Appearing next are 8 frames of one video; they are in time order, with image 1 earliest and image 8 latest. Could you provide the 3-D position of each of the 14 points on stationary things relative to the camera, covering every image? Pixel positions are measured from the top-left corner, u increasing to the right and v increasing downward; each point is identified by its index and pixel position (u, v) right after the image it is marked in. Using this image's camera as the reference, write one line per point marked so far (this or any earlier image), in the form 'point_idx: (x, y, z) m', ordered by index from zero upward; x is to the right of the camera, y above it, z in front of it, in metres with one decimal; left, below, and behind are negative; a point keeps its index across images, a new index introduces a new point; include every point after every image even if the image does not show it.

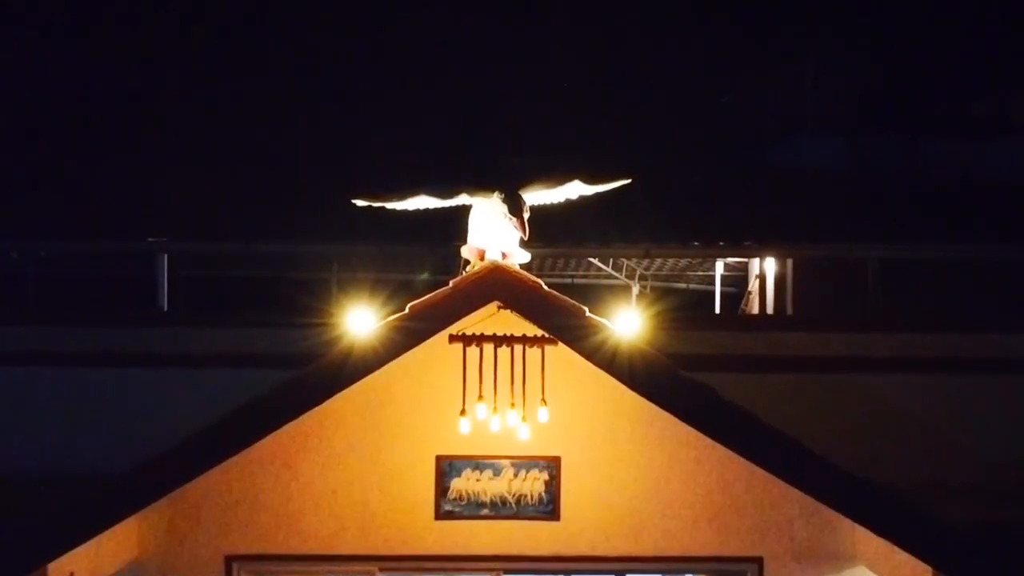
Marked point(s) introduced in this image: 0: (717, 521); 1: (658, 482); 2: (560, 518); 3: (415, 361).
0: (+0.9, -1.0, +4.8) m
1: (+0.7, -0.8, +4.7) m
2: (+0.2, -1.0, +4.7) m
3: (-0.4, -0.3, +4.5) m
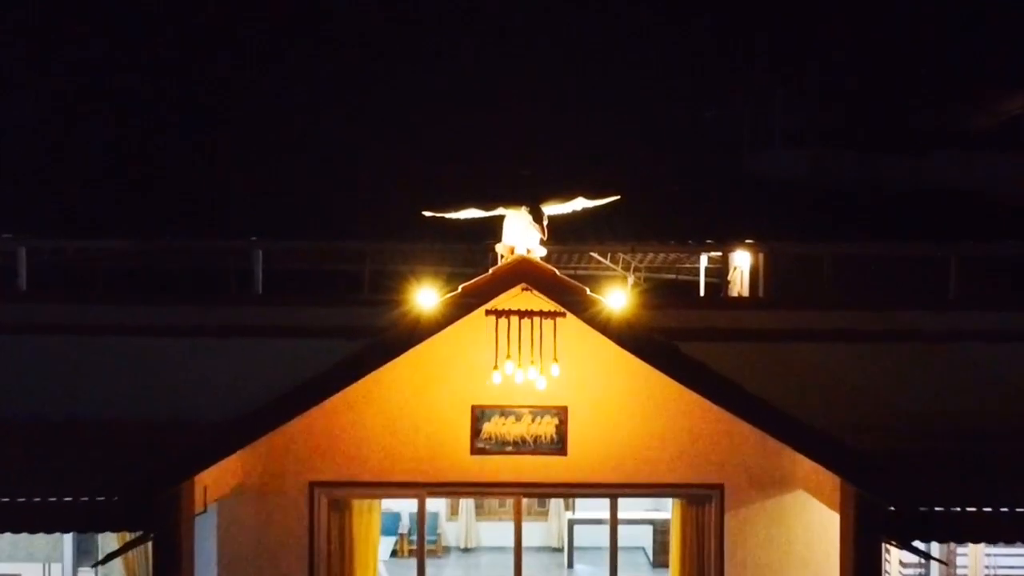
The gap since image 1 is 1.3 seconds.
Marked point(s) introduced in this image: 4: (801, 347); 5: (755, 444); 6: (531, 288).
0: (+1.0, -1.0, +6.2) m
1: (+0.8, -0.8, +6.1) m
2: (+0.3, -0.9, +6.1) m
3: (-0.3, -0.2, +5.9) m
4: (+1.9, -0.3, +7.2) m
5: (+1.4, -0.9, +6.2) m
6: (+0.1, 0.0, +5.6) m
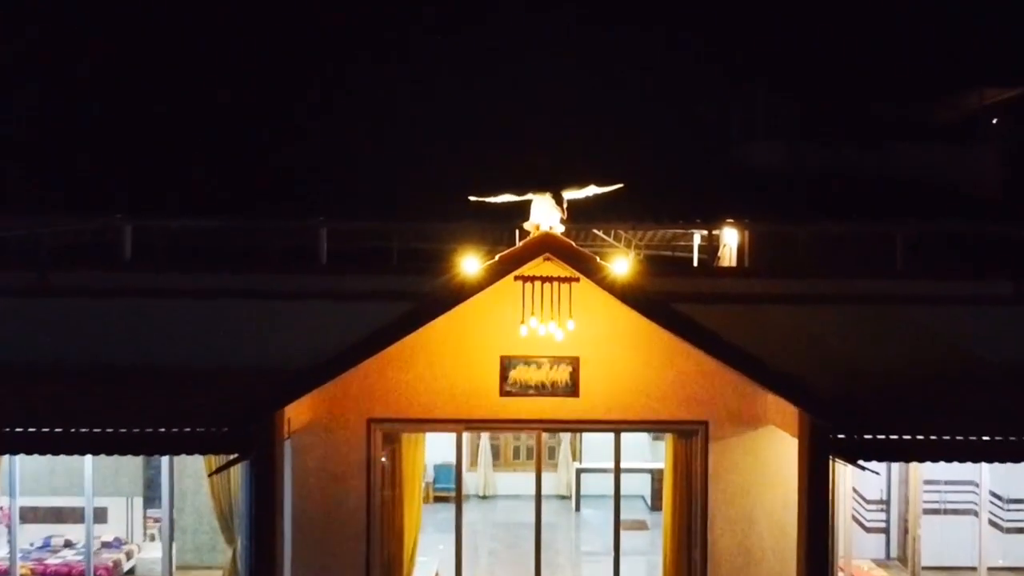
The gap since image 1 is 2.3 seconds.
0: (+1.2, -0.8, +7.5) m
1: (+0.9, -0.6, +7.5) m
2: (+0.5, -0.7, +7.5) m
3: (-0.1, 0.0, +7.3) m
4: (+2.1, -0.1, +8.5) m
5: (+1.6, -0.7, +7.5) m
6: (+0.3, +0.2, +6.9) m
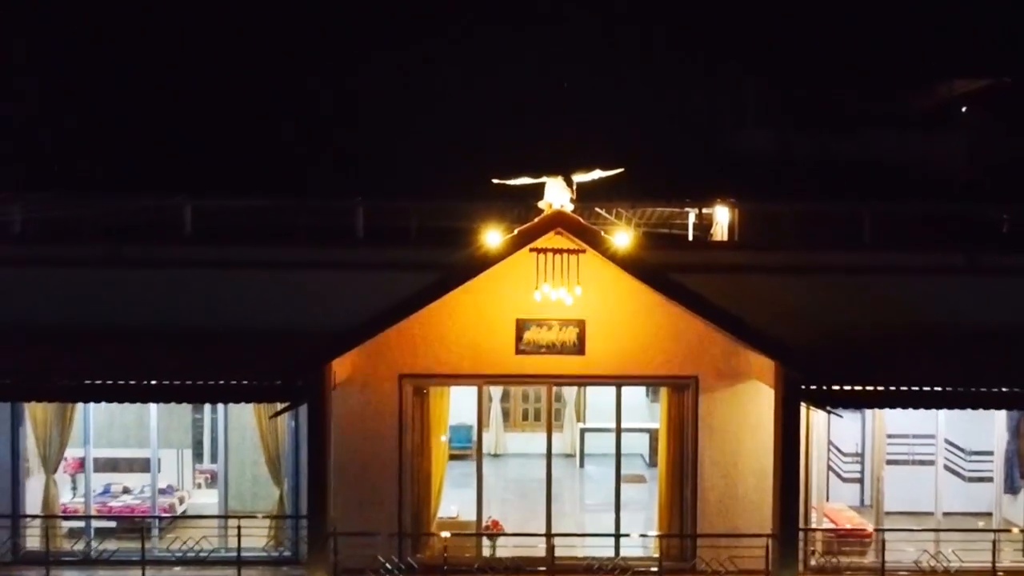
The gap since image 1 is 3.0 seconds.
0: (+1.3, -0.5, +8.6) m
1: (+1.0, -0.3, +8.5) m
2: (+0.6, -0.5, +8.6) m
3: (0.0, +0.2, +8.3) m
4: (+2.2, +0.1, +9.6) m
5: (+1.7, -0.5, +8.6) m
6: (+0.4, +0.4, +8.0) m
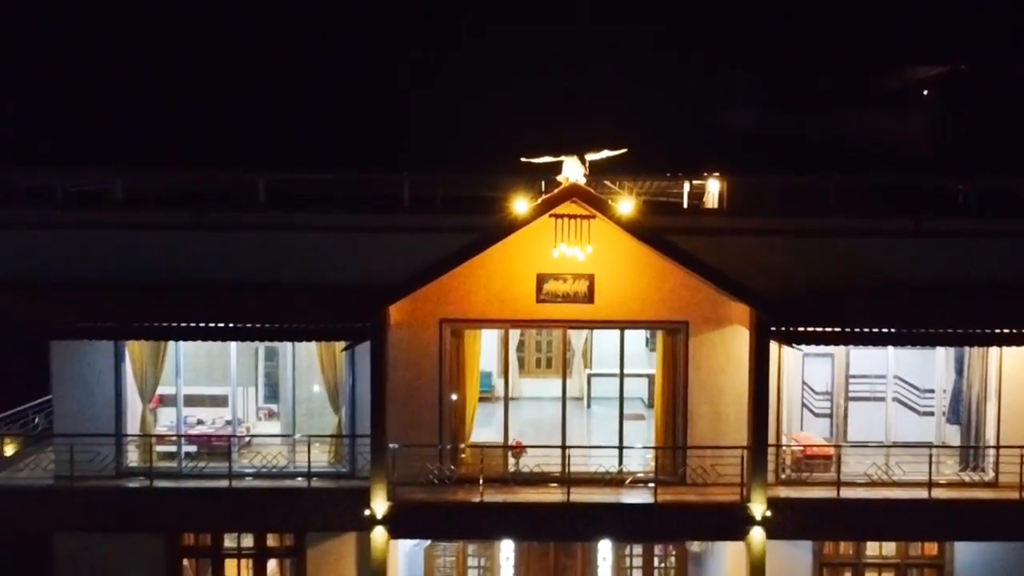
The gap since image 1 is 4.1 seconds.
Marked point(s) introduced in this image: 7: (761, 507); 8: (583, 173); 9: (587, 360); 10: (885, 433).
0: (+1.5, -0.1, +10.3) m
1: (+1.2, 0.0, +10.3) m
2: (+0.8, -0.1, +10.3) m
3: (+0.2, +0.6, +10.1) m
4: (+2.4, +0.5, +11.3) m
5: (+1.9, -0.1, +10.3) m
6: (+0.6, +0.8, +9.7) m
7: (+2.3, -2.0, +9.9) m
8: (+0.7, +1.0, +9.8) m
9: (+0.7, -0.7, +10.6) m
10: (+3.8, -1.5, +10.9) m
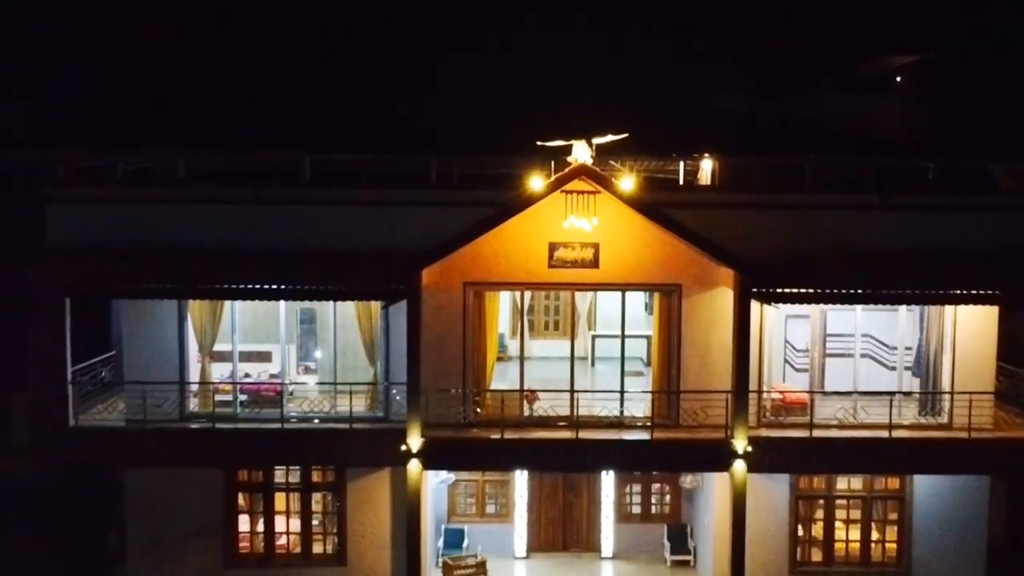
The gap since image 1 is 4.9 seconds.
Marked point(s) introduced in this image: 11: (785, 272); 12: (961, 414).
0: (+1.7, +0.2, +11.8) m
1: (+1.4, +0.4, +11.7) m
2: (+1.0, +0.2, +11.8) m
3: (+0.4, +0.9, +11.5) m
4: (+2.6, +0.9, +12.7) m
5: (+2.1, +0.3, +11.8) m
6: (+0.8, +1.1, +11.1) m
7: (+2.4, -1.6, +11.4) m
8: (+0.8, +1.4, +11.3) m
9: (+0.9, -0.4, +12.1) m
10: (+4.0, -1.1, +12.4) m
11: (+3.0, +0.2, +11.5) m
12: (+5.0, -1.4, +12.1) m
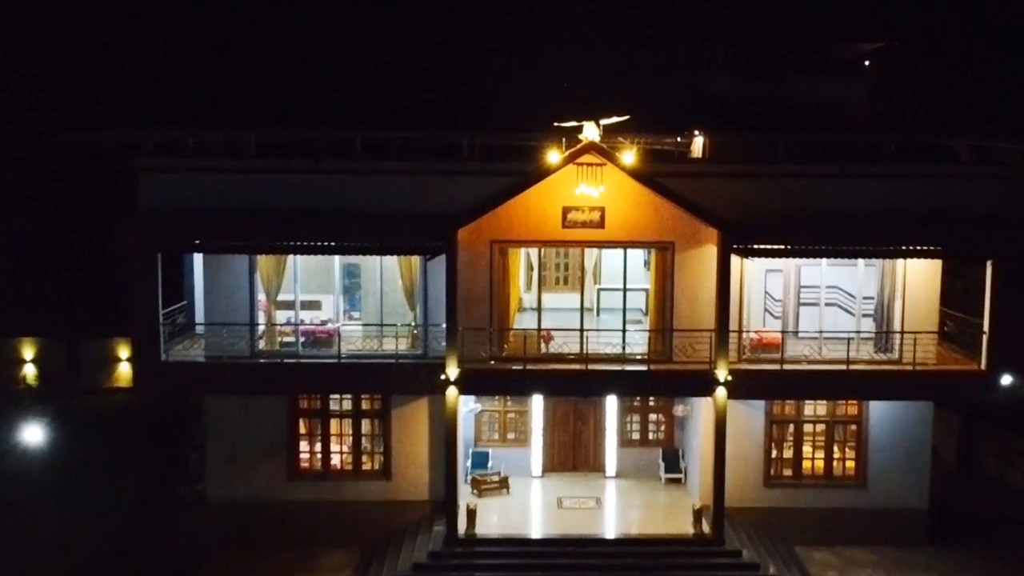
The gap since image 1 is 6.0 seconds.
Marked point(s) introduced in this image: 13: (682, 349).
0: (+1.9, +0.8, +14.0) m
1: (+1.7, +1.0, +13.9) m
2: (+1.2, +0.8, +14.0) m
3: (+0.6, +1.5, +13.7) m
4: (+2.8, +1.5, +14.9) m
5: (+2.3, +0.8, +14.0) m
6: (+1.0, +1.7, +13.3) m
7: (+2.7, -1.1, +13.6) m
8: (+1.1, +1.9, +13.4) m
9: (+1.2, +0.2, +14.3) m
10: (+4.2, -0.5, +14.7) m
11: (+3.2, +0.7, +13.7) m
12: (+5.3, -0.8, +14.3) m
13: (+2.2, -0.8, +14.2) m
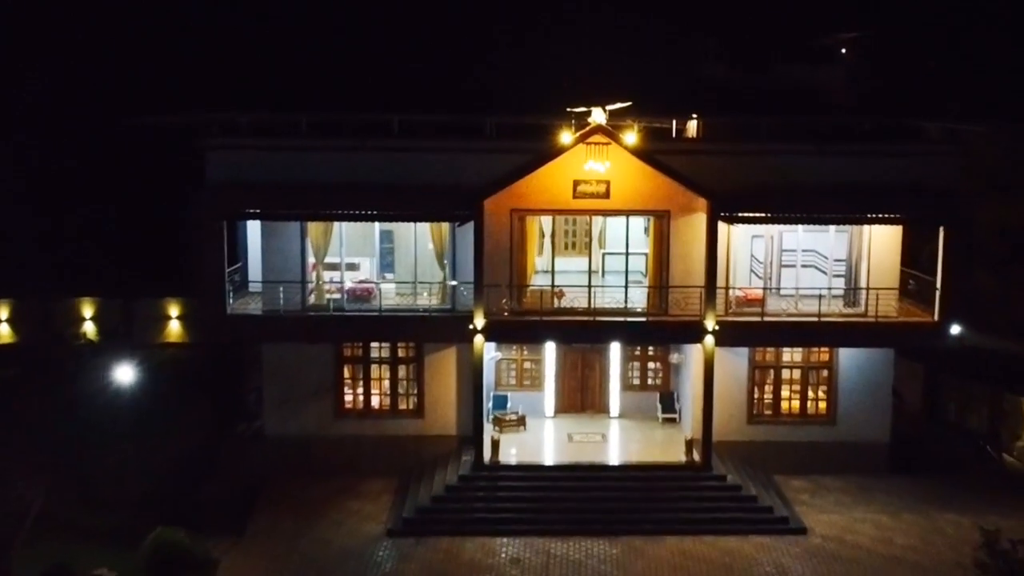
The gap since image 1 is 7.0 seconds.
0: (+2.2, +1.3, +16.1) m
1: (+1.9, +1.5, +16.1) m
2: (+1.5, +1.4, +16.1) m
3: (+0.9, +2.0, +15.8) m
4: (+3.1, +2.1, +17.0) m
5: (+2.6, +1.4, +16.1) m
6: (+1.3, +2.2, +15.4) m
7: (+2.9, -0.5, +15.8) m
8: (+1.3, +2.5, +15.5) m
9: (+1.4, +0.8, +16.5) m
10: (+4.5, +0.1, +16.8) m
11: (+3.5, +1.3, +15.9) m
12: (+5.6, -0.3, +16.5) m
13: (+2.5, -0.2, +16.4) m
